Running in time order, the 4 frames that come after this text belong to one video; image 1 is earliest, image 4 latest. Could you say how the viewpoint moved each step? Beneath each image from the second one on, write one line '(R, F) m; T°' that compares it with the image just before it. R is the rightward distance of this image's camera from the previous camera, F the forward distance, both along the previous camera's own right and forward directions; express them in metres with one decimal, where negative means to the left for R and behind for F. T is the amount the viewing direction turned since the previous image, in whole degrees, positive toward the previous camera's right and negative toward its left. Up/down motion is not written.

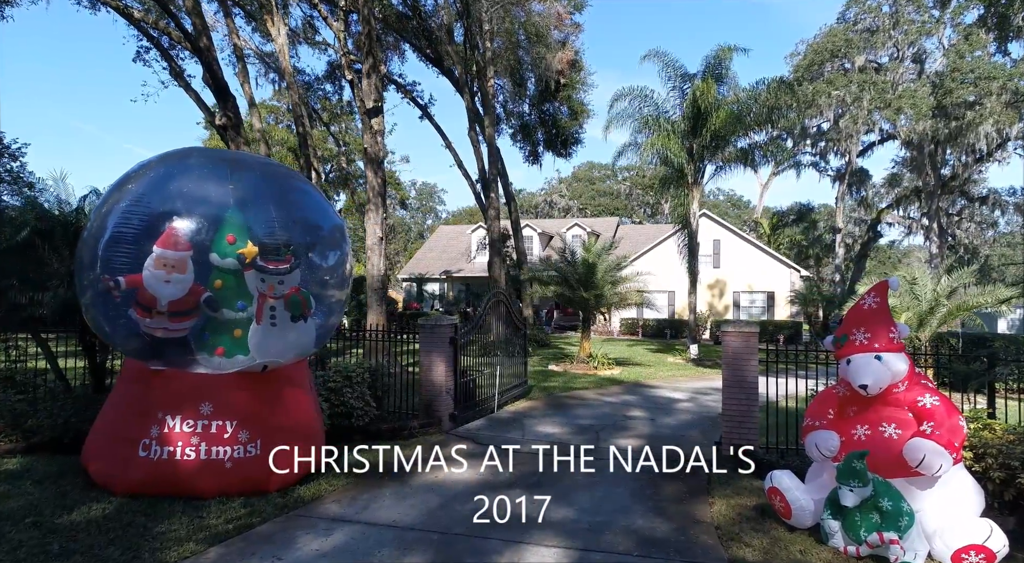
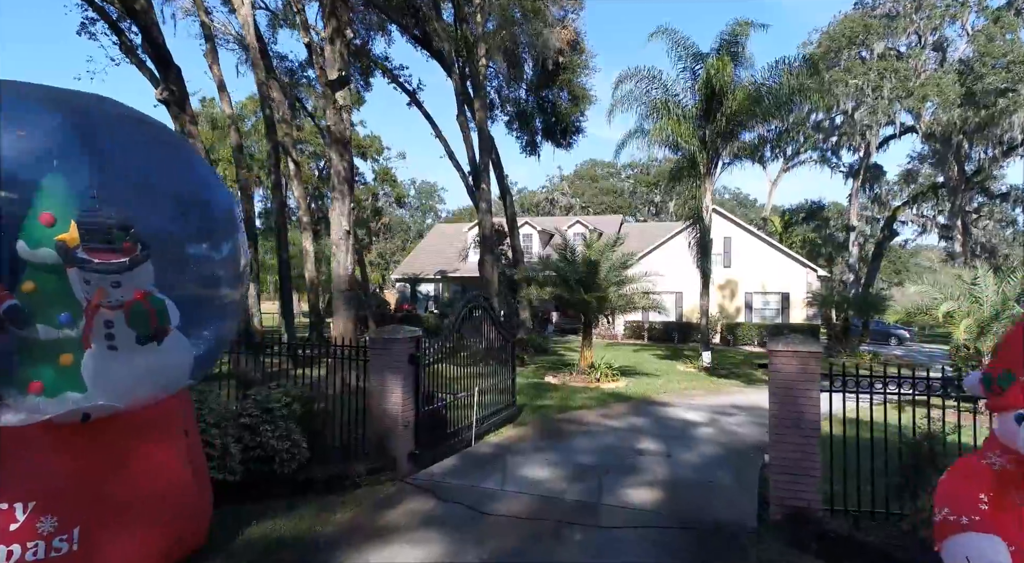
(+0.2, +1.9) m; 0°
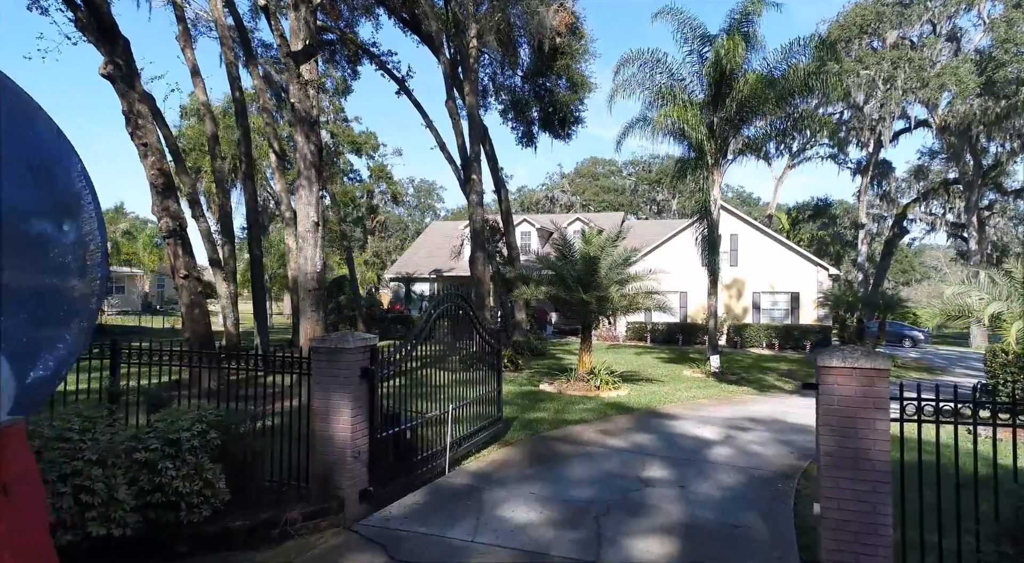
(+0.2, +1.3) m; 0°
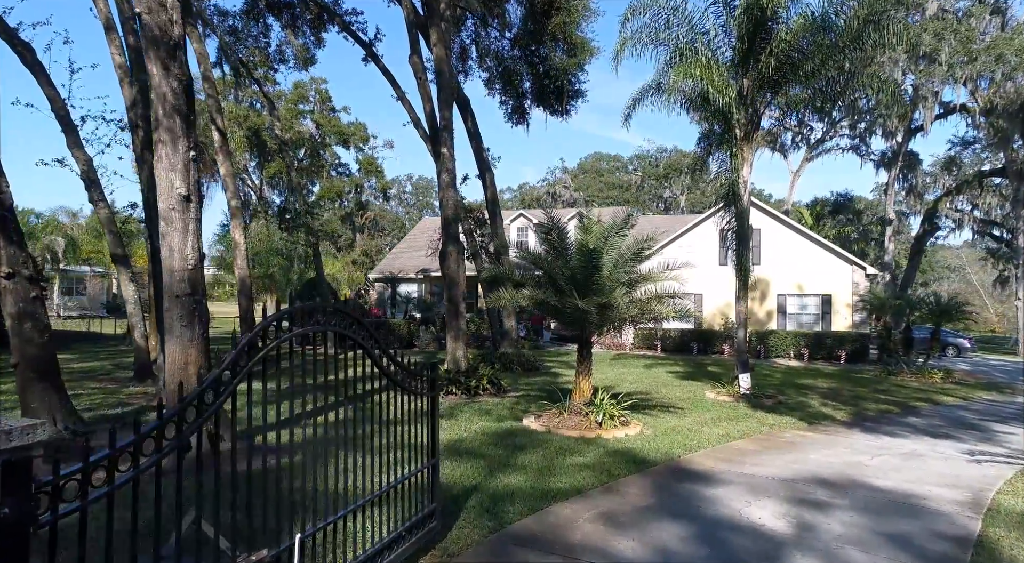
(+0.5, +3.3) m; 0°
